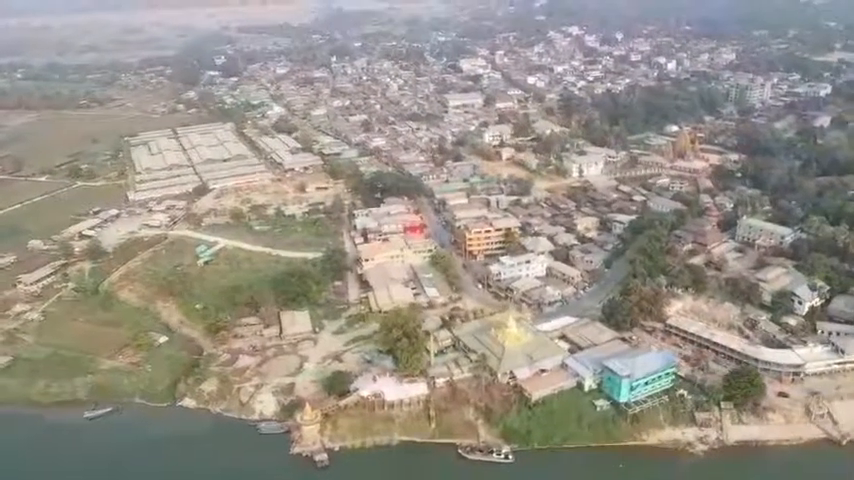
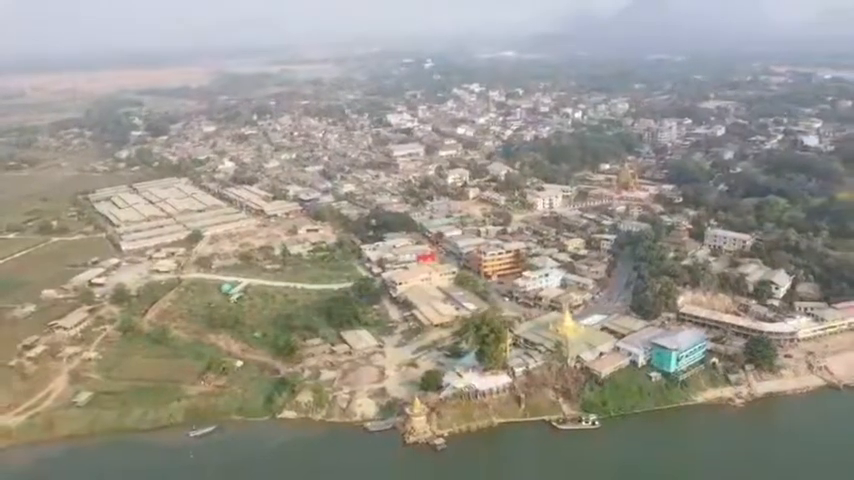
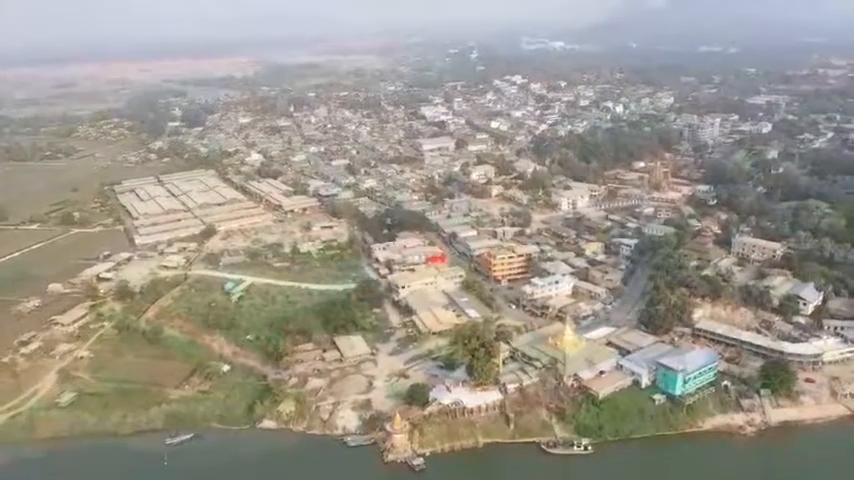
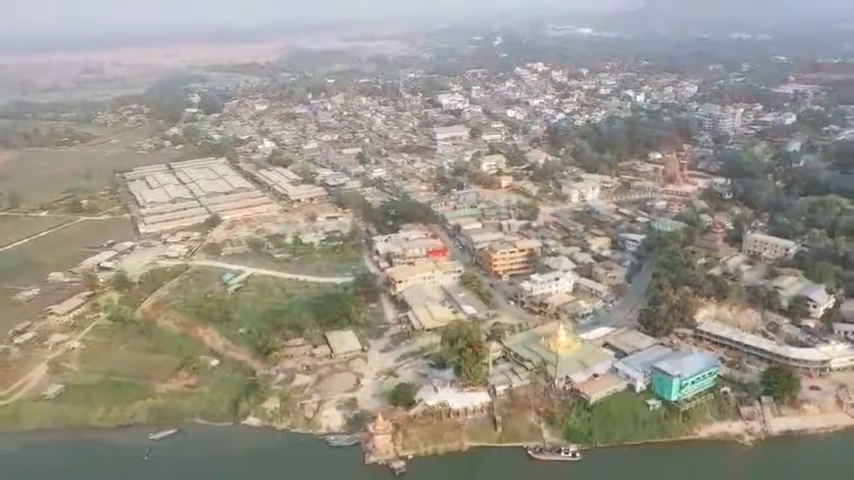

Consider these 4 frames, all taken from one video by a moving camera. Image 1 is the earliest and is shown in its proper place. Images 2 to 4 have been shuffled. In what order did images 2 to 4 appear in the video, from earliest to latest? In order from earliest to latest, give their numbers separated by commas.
4, 3, 2
